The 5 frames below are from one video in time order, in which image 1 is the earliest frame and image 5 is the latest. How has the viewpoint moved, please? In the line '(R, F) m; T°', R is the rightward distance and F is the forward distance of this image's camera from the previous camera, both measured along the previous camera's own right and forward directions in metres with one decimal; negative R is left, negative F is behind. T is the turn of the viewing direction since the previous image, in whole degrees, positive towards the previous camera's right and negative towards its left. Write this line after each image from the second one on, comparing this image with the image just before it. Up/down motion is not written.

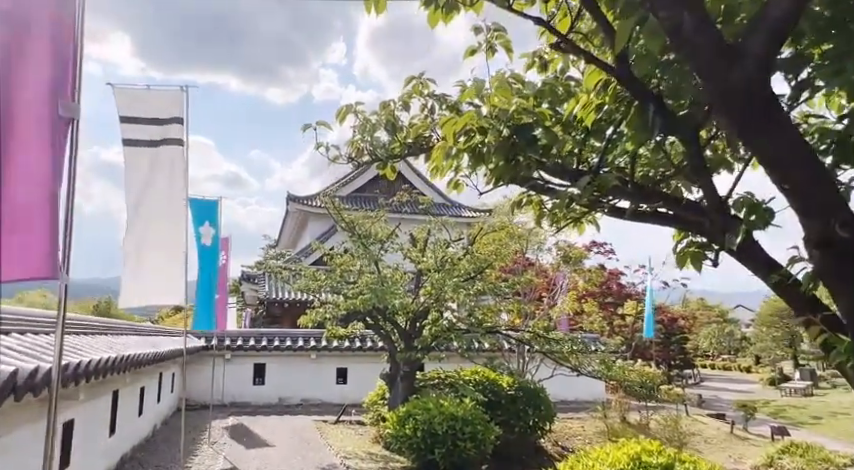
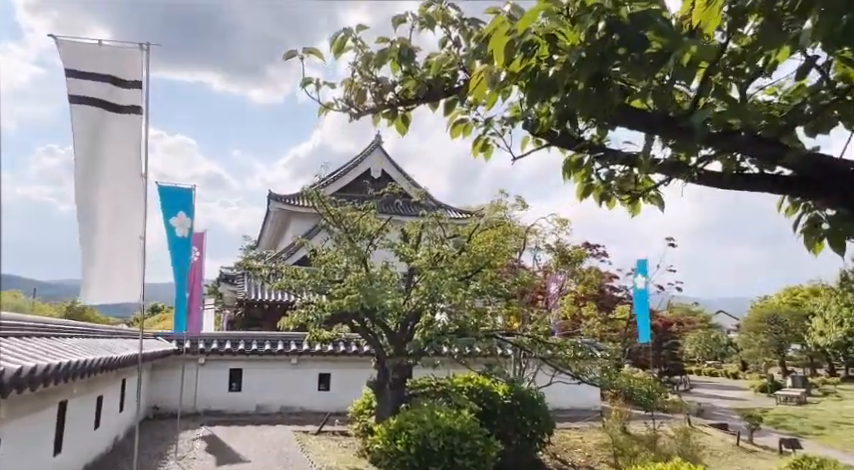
(-0.2, +0.9) m; +2°
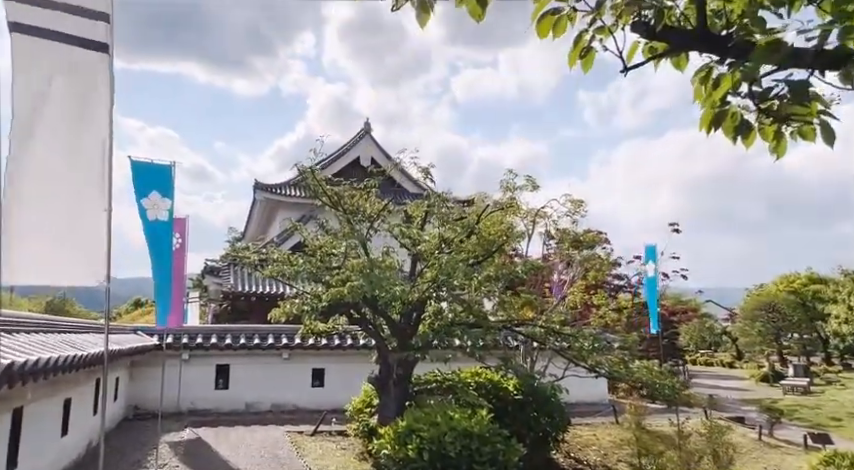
(-0.3, +0.9) m; +1°
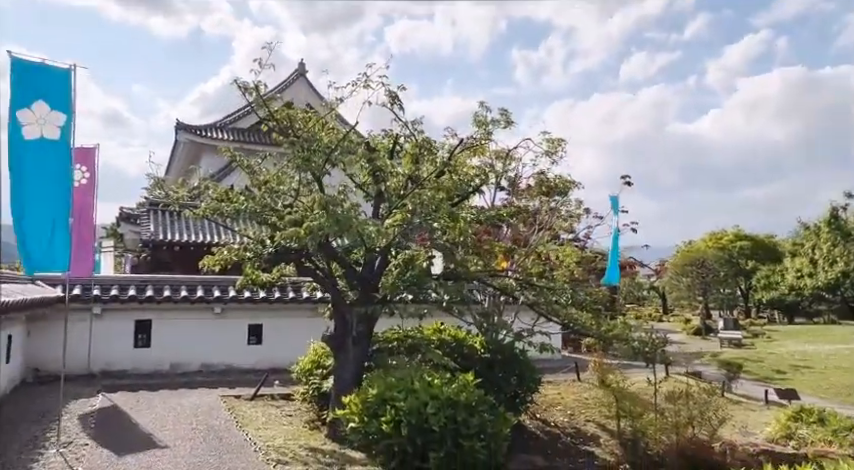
(-0.5, +1.3) m; +6°
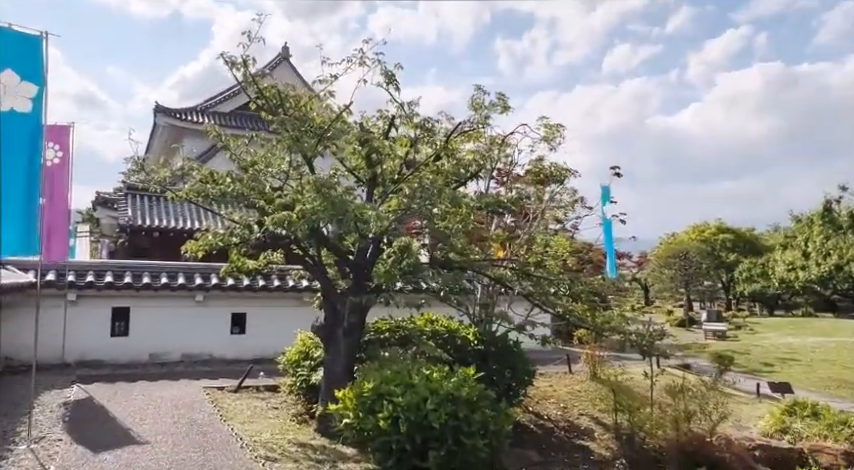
(-0.2, +0.3) m; +2°
